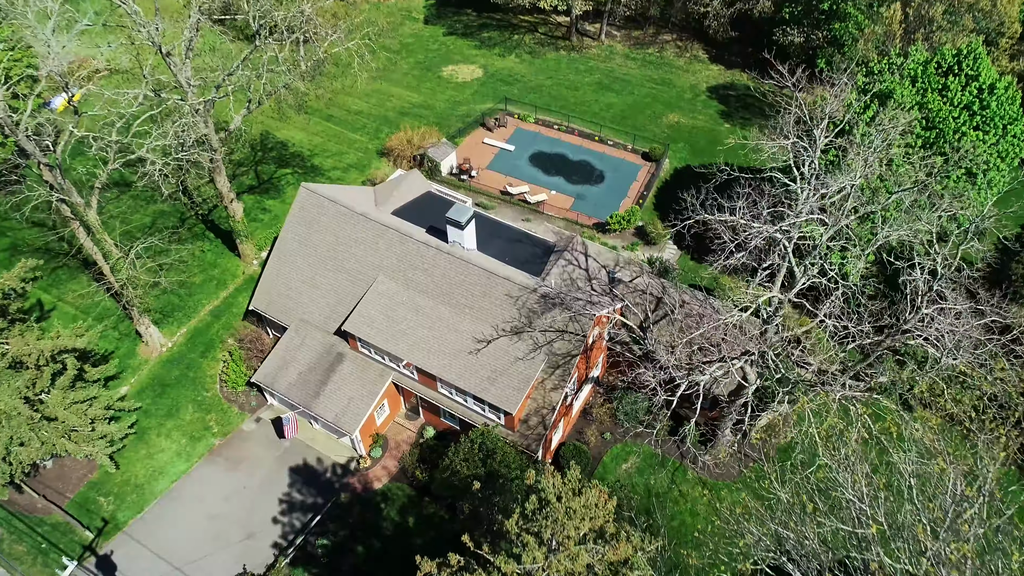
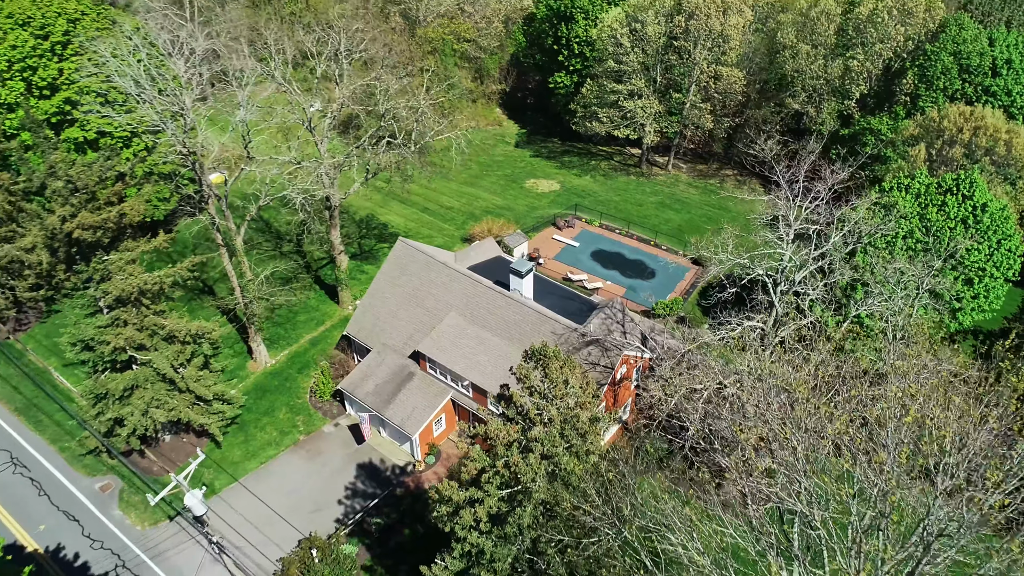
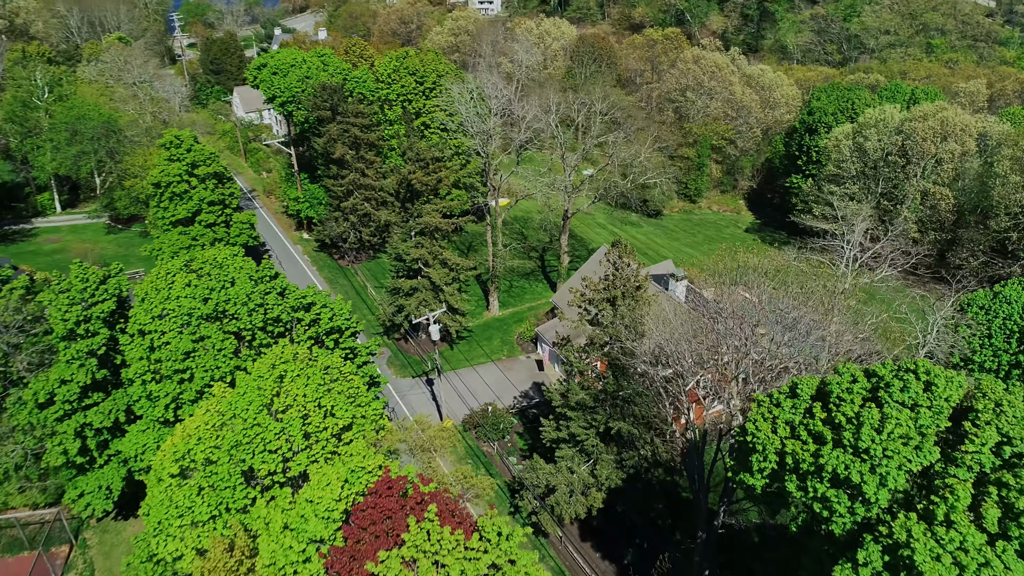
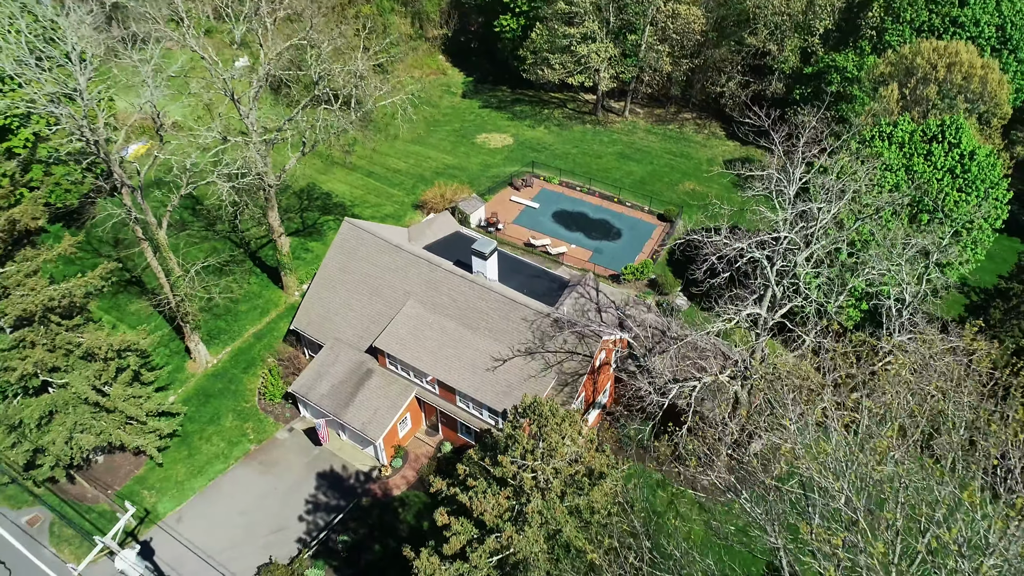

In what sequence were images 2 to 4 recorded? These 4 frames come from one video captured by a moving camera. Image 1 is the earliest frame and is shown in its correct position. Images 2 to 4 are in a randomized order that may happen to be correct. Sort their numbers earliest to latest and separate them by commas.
4, 2, 3
